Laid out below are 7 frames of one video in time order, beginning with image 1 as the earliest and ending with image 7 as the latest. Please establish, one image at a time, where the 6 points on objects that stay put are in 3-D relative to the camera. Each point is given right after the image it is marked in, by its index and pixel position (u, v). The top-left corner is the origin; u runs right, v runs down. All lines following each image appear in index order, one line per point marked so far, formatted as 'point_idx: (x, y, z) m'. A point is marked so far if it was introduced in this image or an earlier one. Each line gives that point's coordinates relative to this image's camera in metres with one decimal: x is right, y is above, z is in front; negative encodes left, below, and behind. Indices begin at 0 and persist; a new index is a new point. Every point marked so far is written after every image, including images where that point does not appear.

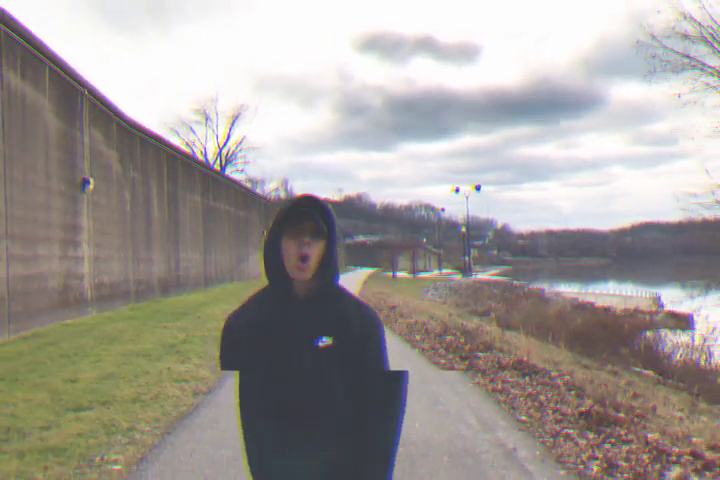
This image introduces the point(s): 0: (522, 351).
0: (+2.9, -2.0, +10.3) m
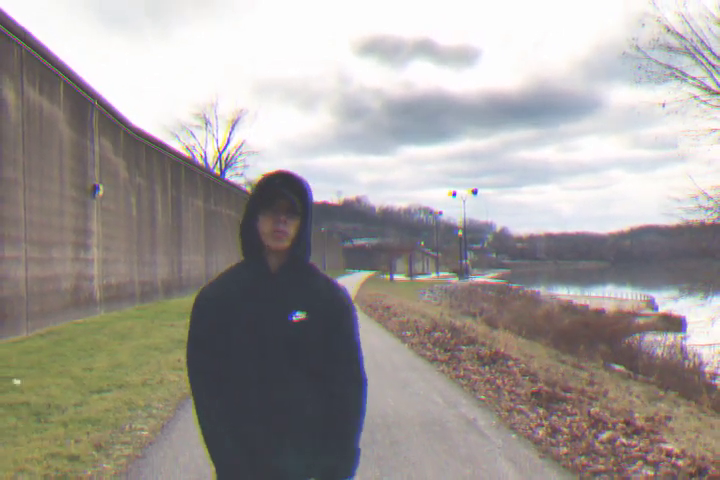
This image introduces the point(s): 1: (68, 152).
0: (+2.8, -2.0, +11.2) m
1: (-7.7, +2.3, +15.4) m
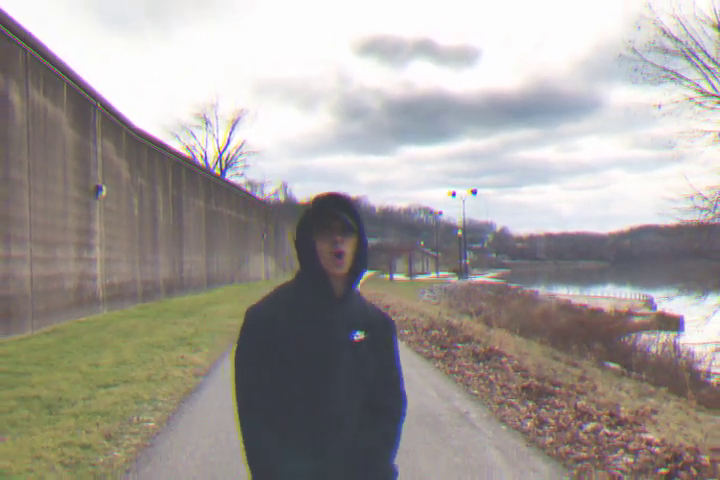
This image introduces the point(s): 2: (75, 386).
0: (+2.8, -2.0, +11.5) m
1: (-7.7, +2.3, +15.7) m
2: (-3.6, -1.8, +7.3) m
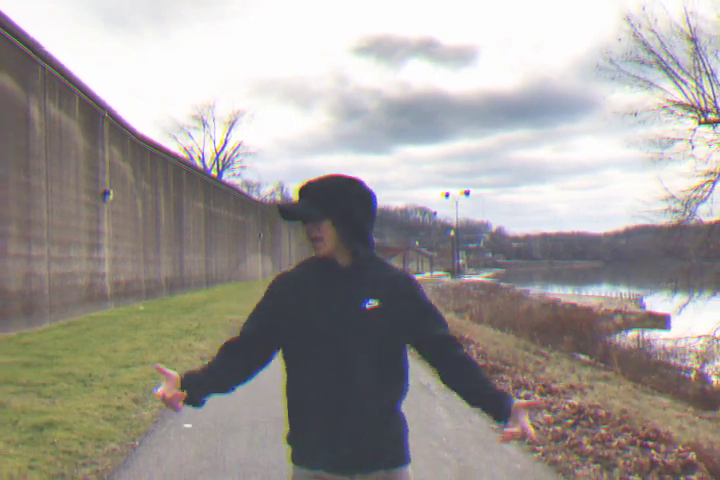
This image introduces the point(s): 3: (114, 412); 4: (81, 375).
0: (+2.5, -2.1, +12.8) m
1: (-8.0, +2.3, +16.9) m
2: (-3.8, -1.9, +8.6) m
3: (-2.5, -1.8, +6.0) m
4: (-3.7, -1.8, +7.8) m
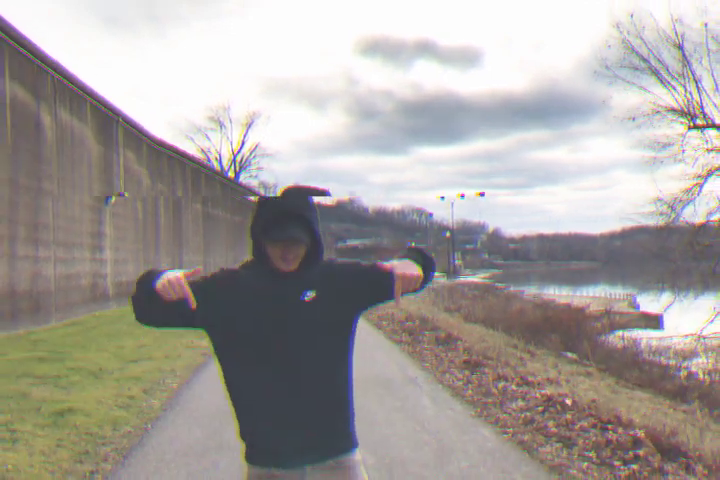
0: (+2.4, -2.1, +13.4) m
1: (-8.2, +2.2, +17.5) m
2: (-3.9, -1.9, +9.2) m
3: (-2.6, -1.8, +6.6) m
4: (-3.9, -1.9, +8.4) m
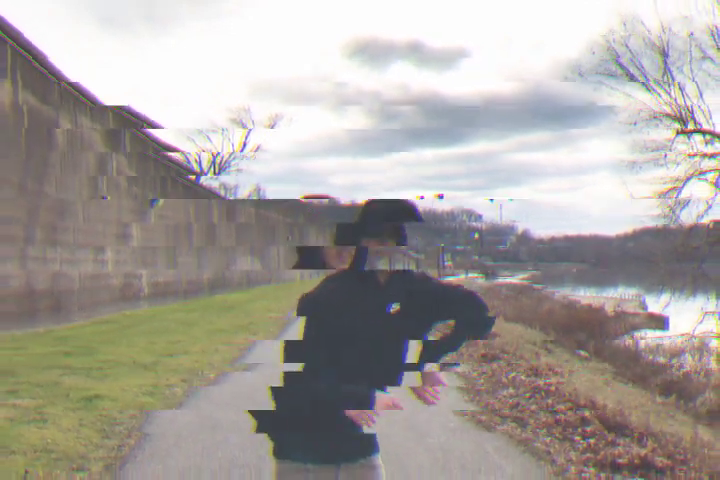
0: (+2.8, -2.1, +13.7) m
1: (-7.5, +2.2, +18.3) m
2: (-3.6, -1.9, +9.8) m
3: (-2.5, -1.8, +7.2) m
4: (-3.6, -1.9, +9.0) m
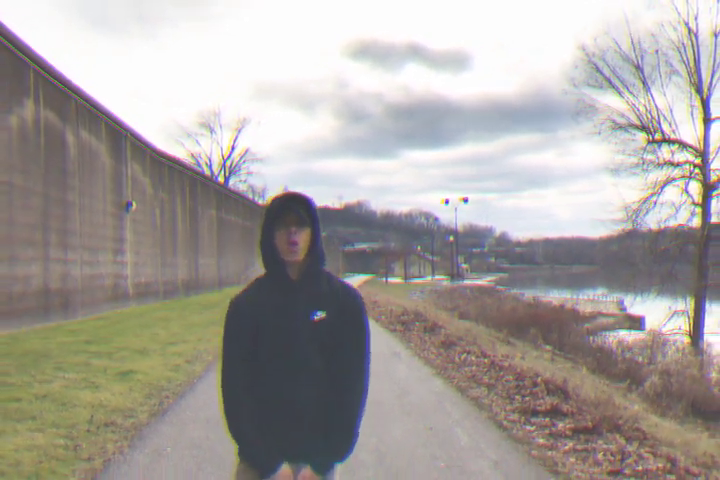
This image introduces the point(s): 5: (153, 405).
0: (+2.3, -2.2, +15.3) m
1: (-8.1, +2.1, +19.5) m
2: (-4.0, -2.0, +11.1) m
3: (-2.7, -1.9, +8.5) m
4: (-3.9, -1.9, +10.3) m
5: (-2.2, -1.7, +6.1) m
